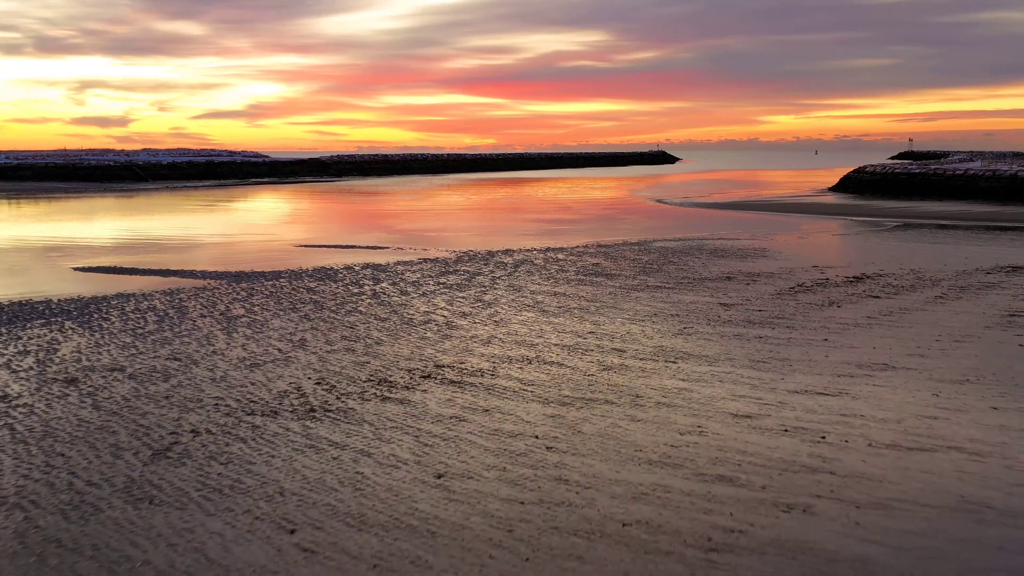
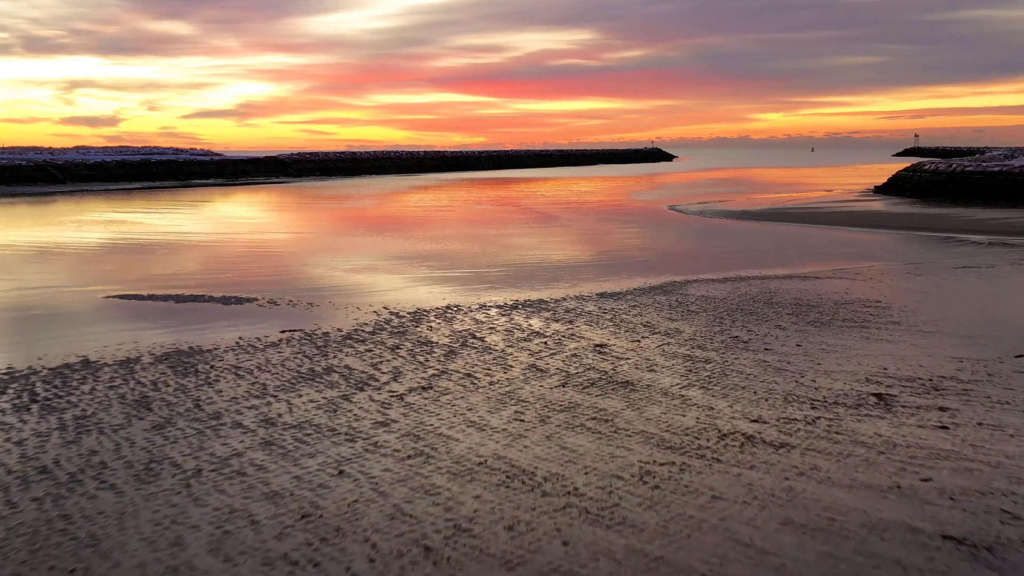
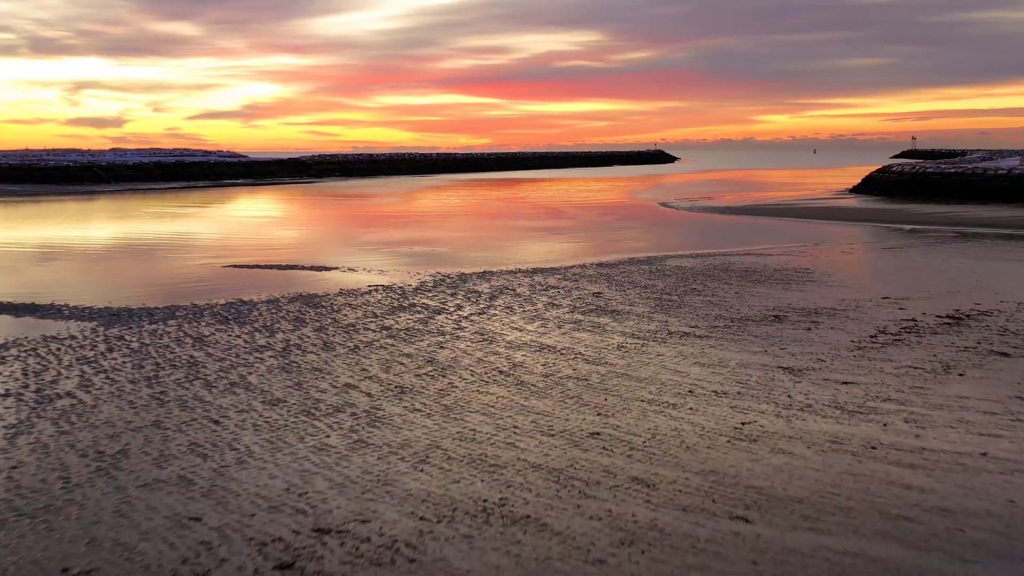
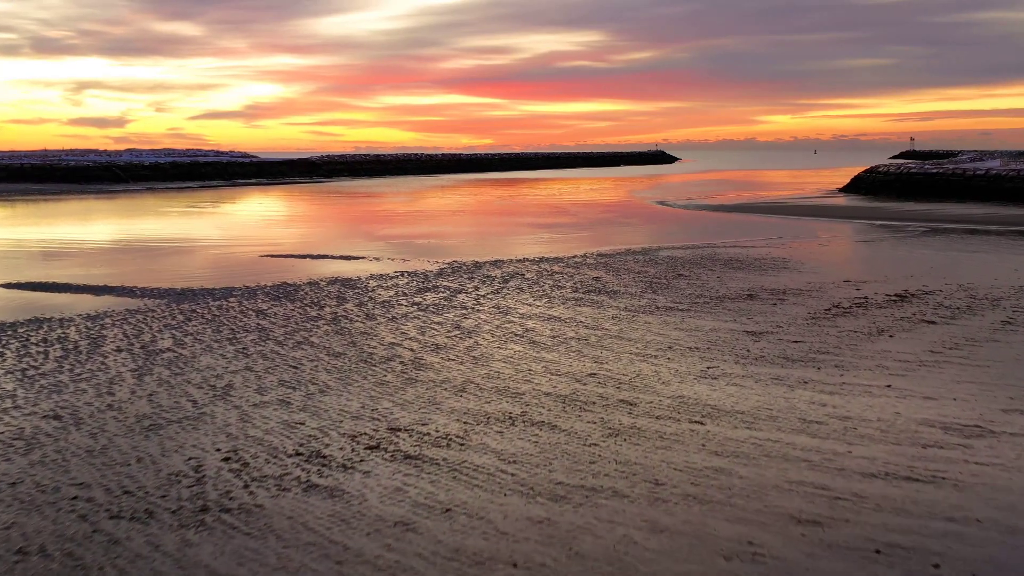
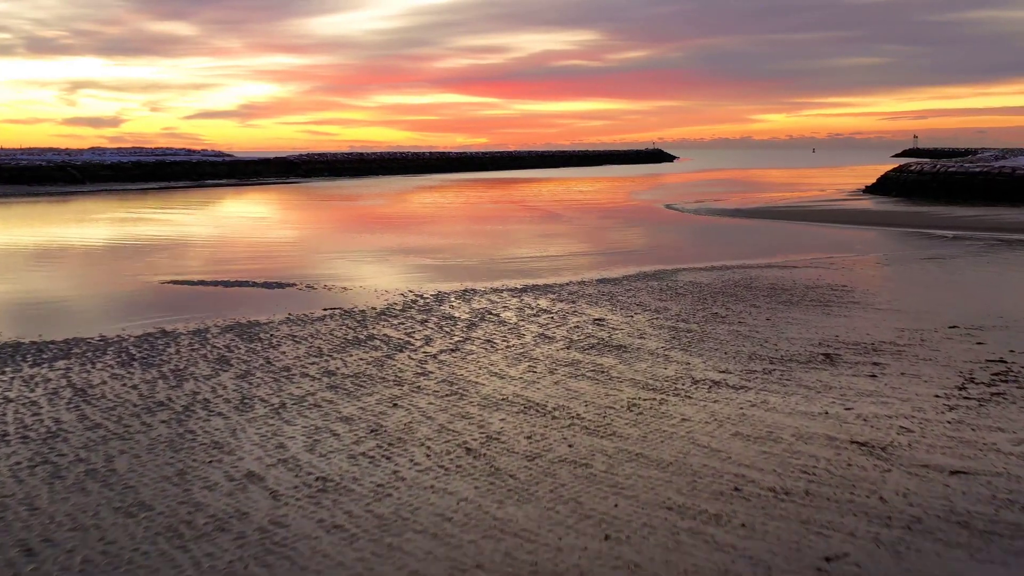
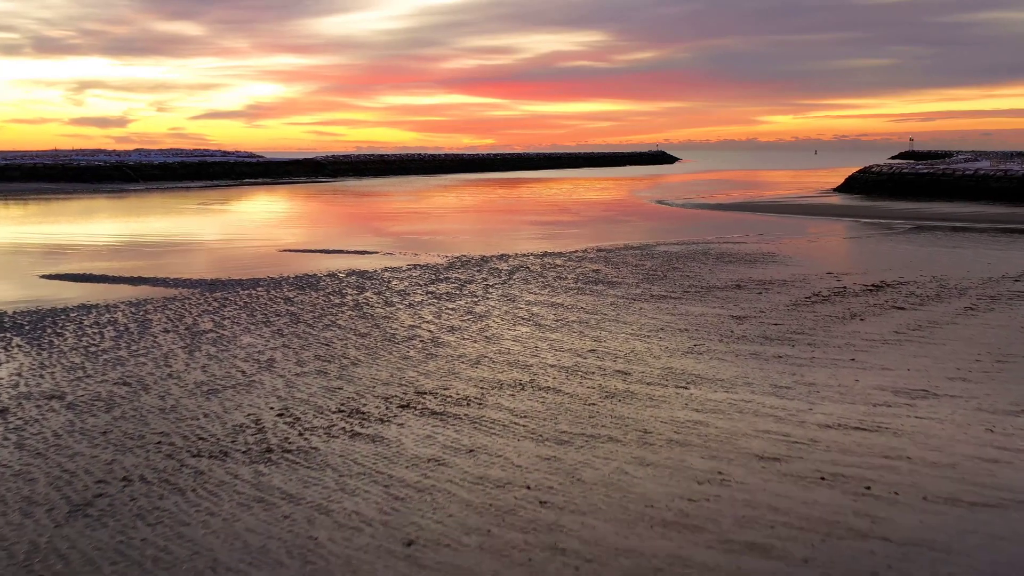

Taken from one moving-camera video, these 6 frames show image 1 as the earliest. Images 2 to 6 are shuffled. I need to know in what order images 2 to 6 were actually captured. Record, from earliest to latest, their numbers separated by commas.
6, 4, 3, 5, 2
